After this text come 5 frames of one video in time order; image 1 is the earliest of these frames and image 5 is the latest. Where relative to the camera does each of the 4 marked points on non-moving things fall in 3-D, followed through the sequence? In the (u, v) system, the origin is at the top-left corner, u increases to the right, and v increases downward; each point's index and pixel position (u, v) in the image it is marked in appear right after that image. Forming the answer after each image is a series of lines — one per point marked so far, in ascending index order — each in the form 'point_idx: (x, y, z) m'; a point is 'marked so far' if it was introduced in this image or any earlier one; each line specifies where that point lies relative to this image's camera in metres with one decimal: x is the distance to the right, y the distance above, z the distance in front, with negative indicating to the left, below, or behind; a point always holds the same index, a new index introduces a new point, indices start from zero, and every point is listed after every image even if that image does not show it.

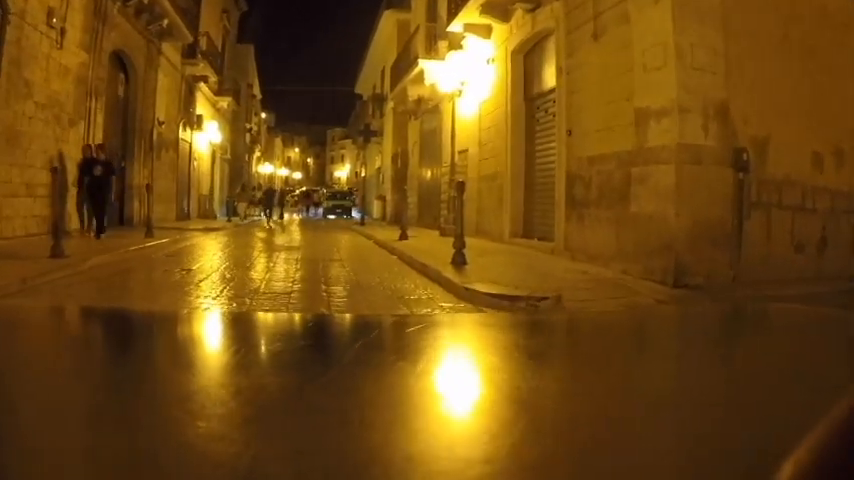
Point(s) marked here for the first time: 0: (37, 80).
0: (-6.7, +2.8, +11.3) m
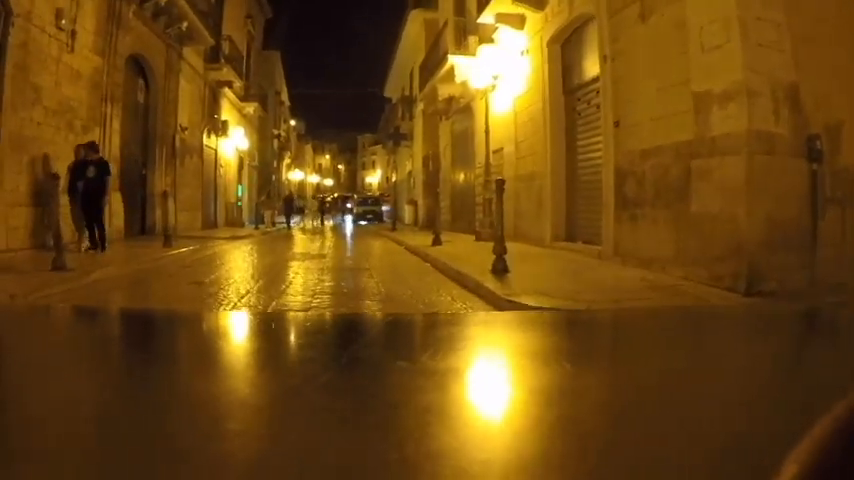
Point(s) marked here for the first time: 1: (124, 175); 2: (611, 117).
0: (-6.3, +2.6, +10.8) m
1: (-6.8, +1.4, +14.7) m
2: (+2.7, +1.8, +9.5) m
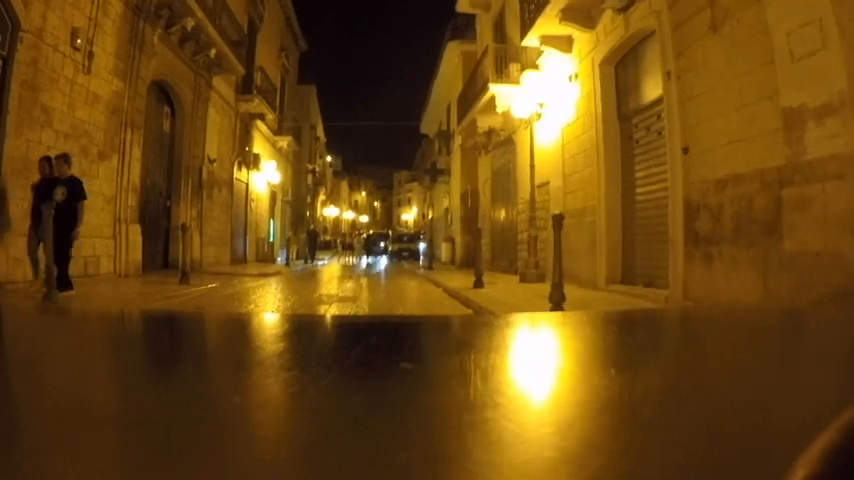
0: (-5.7, +2.0, +10.1) m
1: (-6.0, +0.7, +13.9) m
2: (+3.2, +1.3, +8.3) m
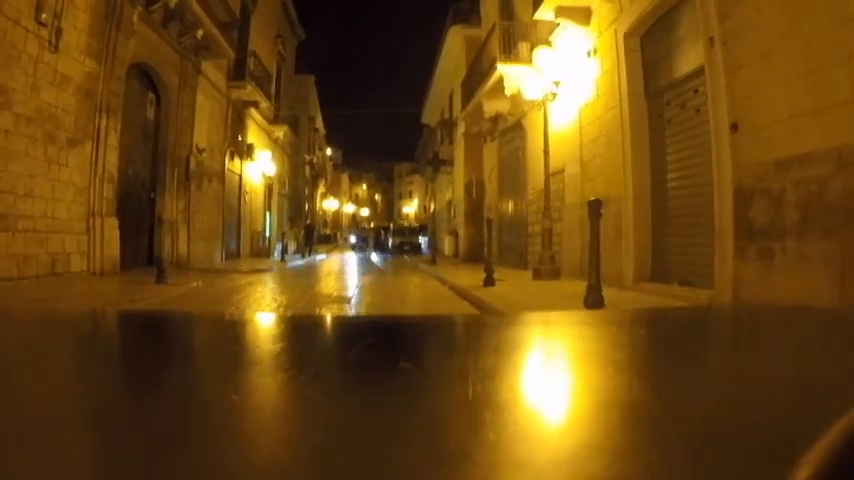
0: (-5.6, +2.1, +9.0) m
1: (-5.9, +0.8, +12.9) m
2: (+3.2, +1.3, +7.2) m
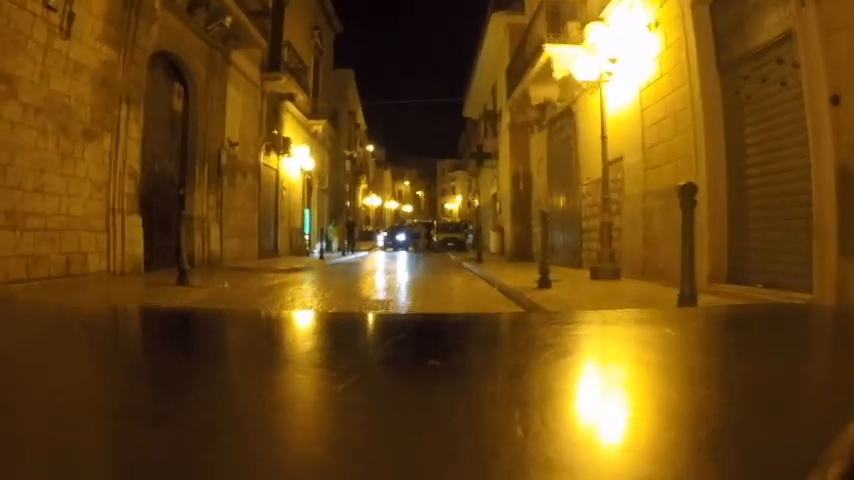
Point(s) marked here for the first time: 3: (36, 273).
0: (-5.1, +2.1, +8.4) m
1: (-5.2, +0.8, +12.3) m
2: (+3.6, +1.4, +6.0) m
3: (-5.1, -0.4, +8.6) m
